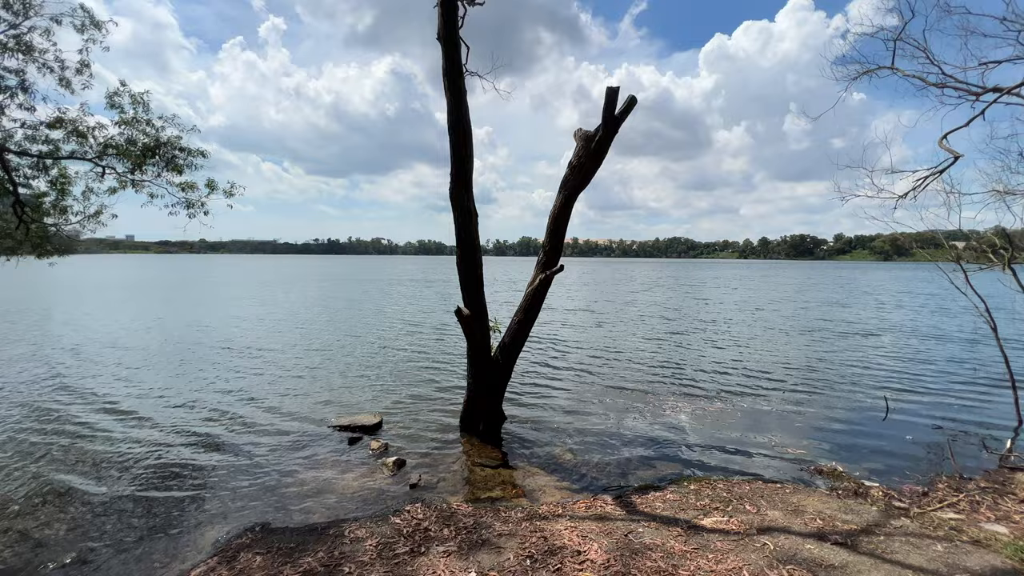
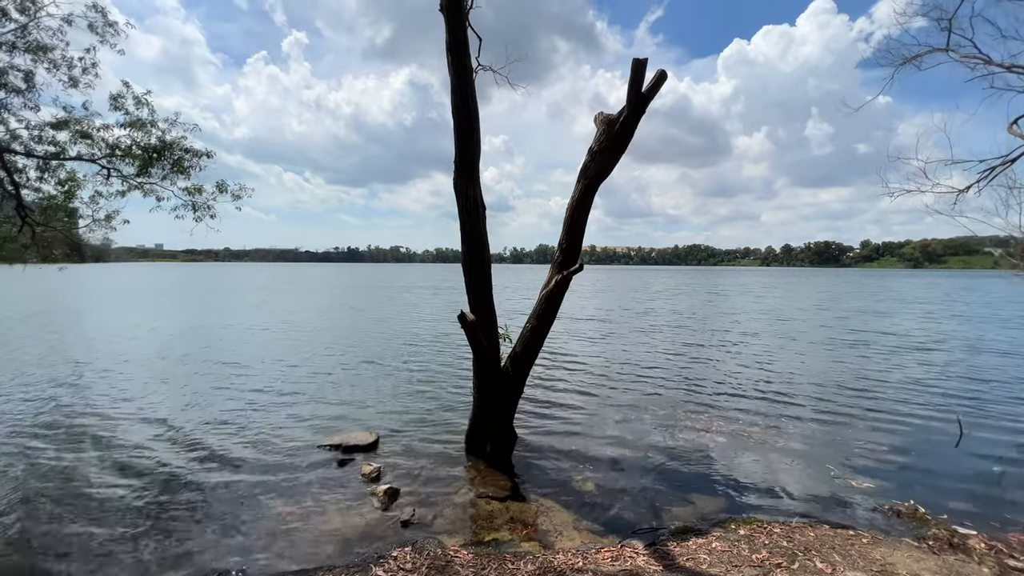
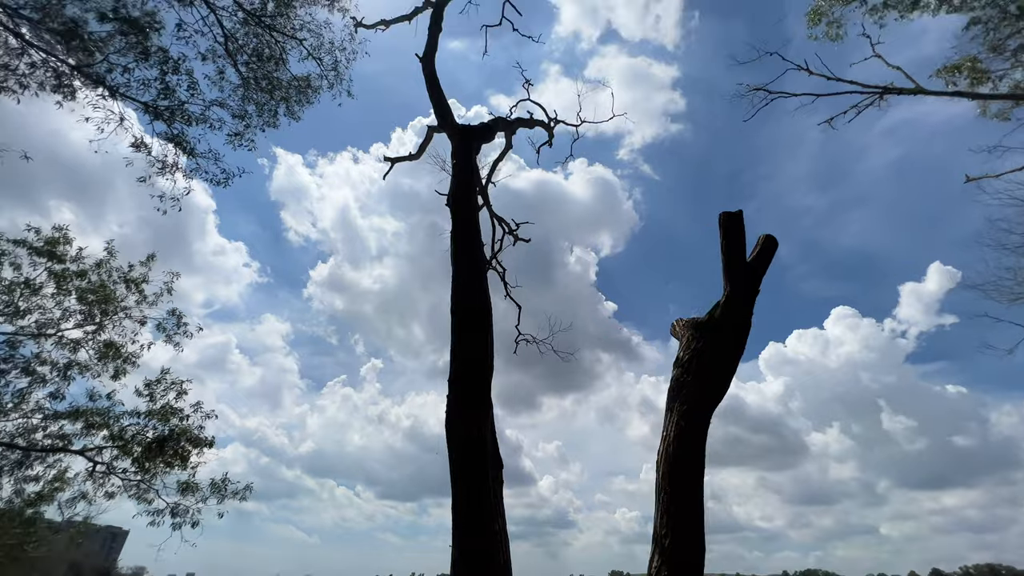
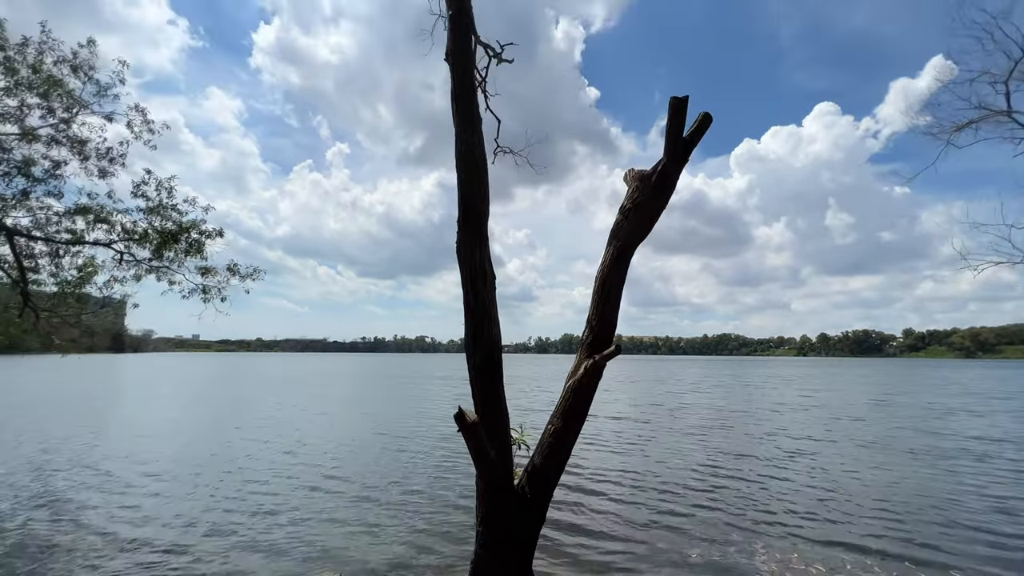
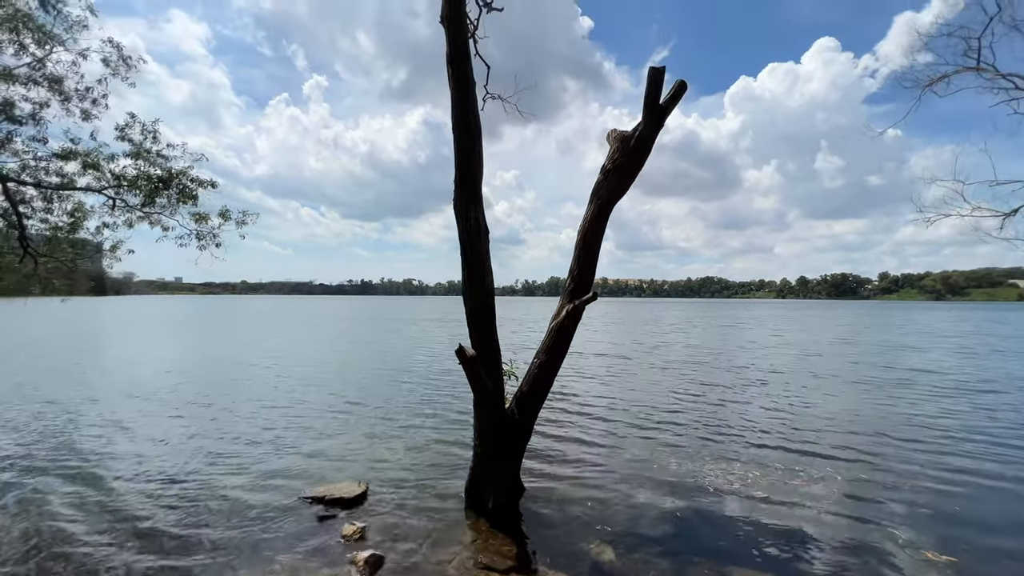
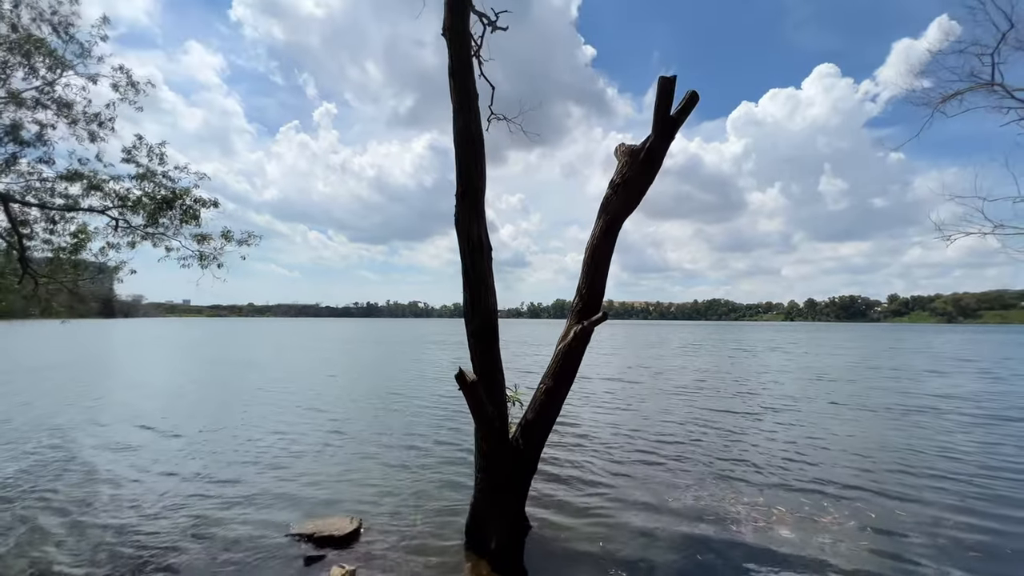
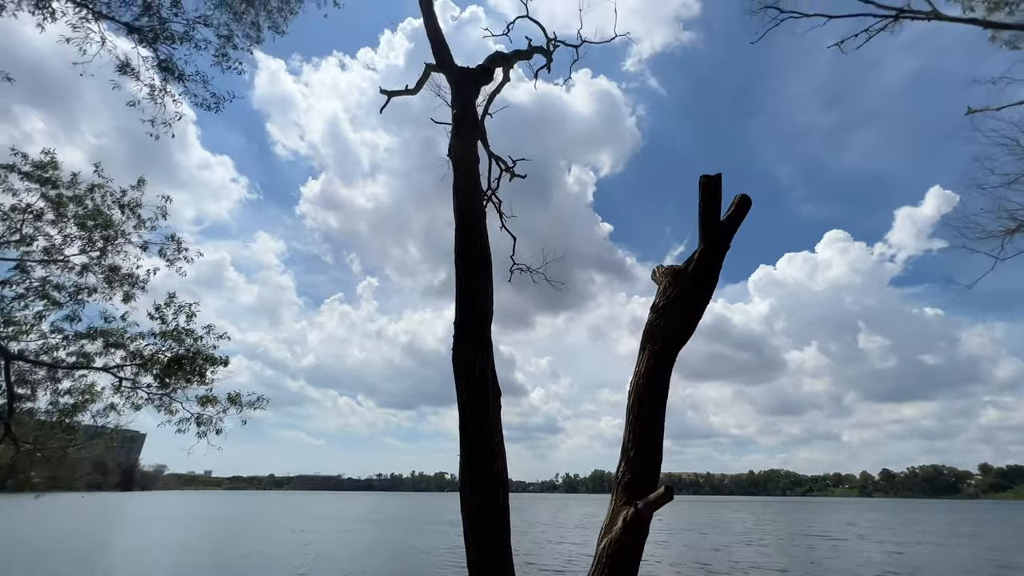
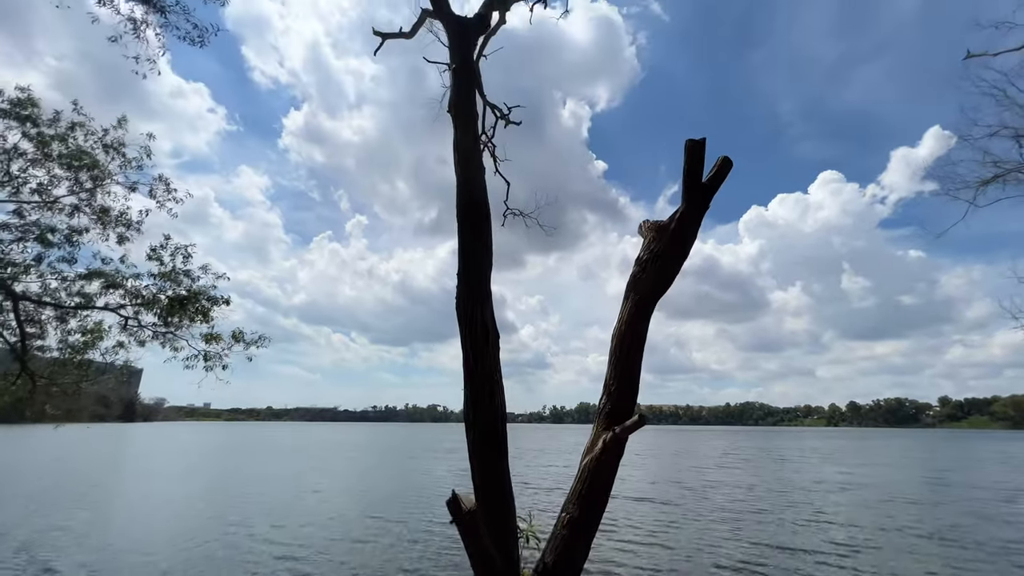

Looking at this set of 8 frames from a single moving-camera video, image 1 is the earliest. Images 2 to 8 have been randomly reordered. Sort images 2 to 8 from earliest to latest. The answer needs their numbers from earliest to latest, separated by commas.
2, 5, 6, 4, 8, 7, 3
